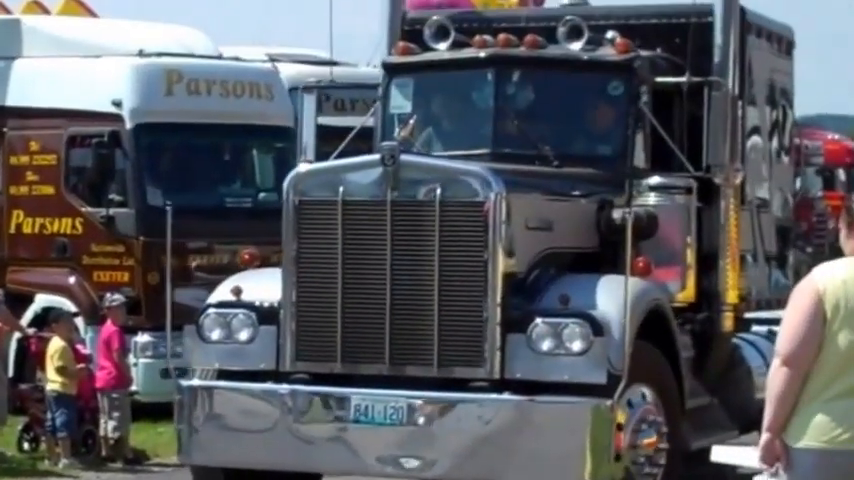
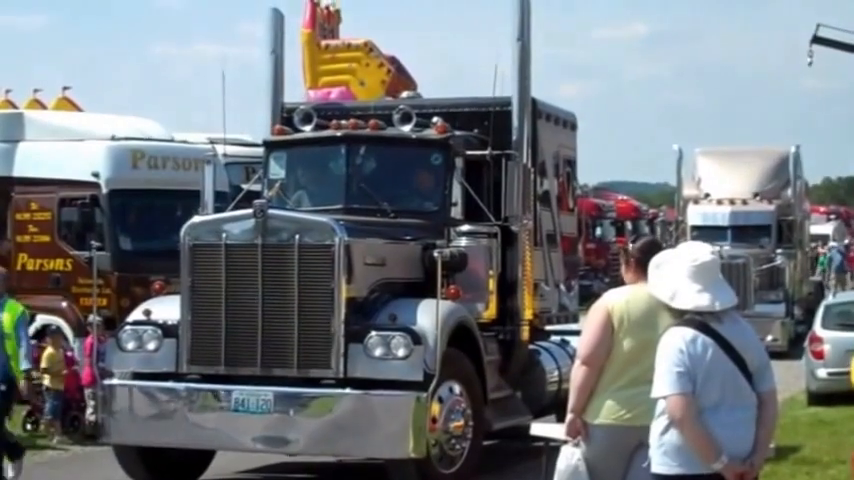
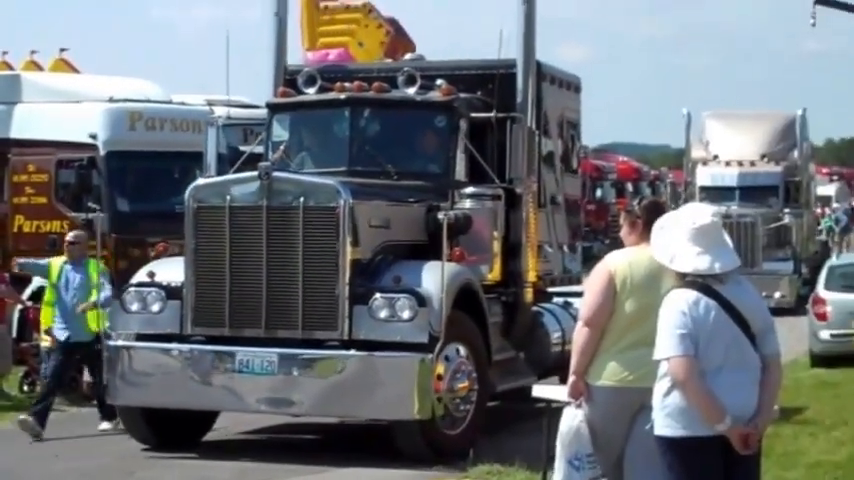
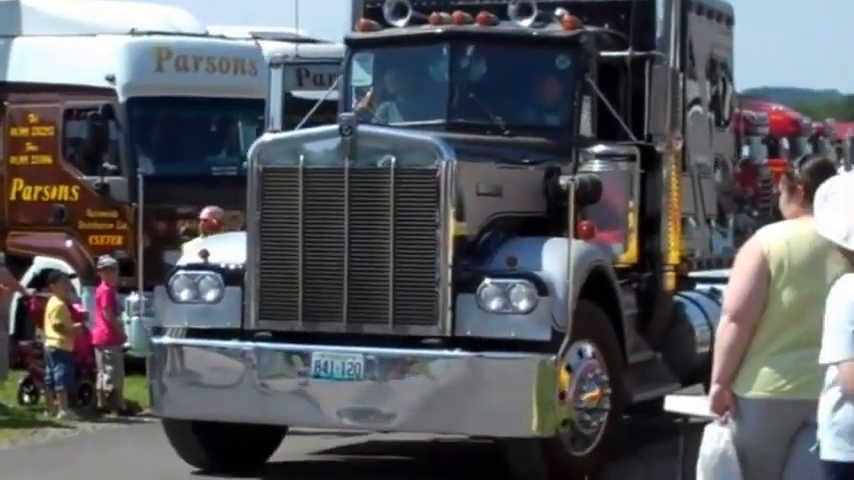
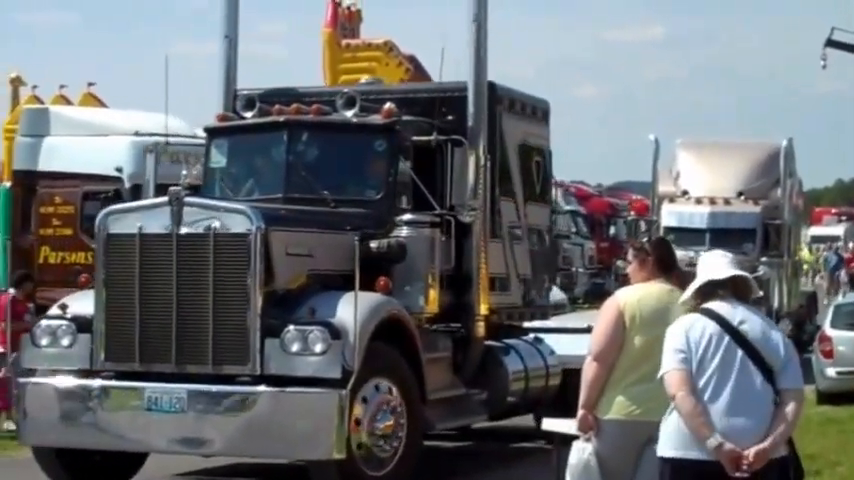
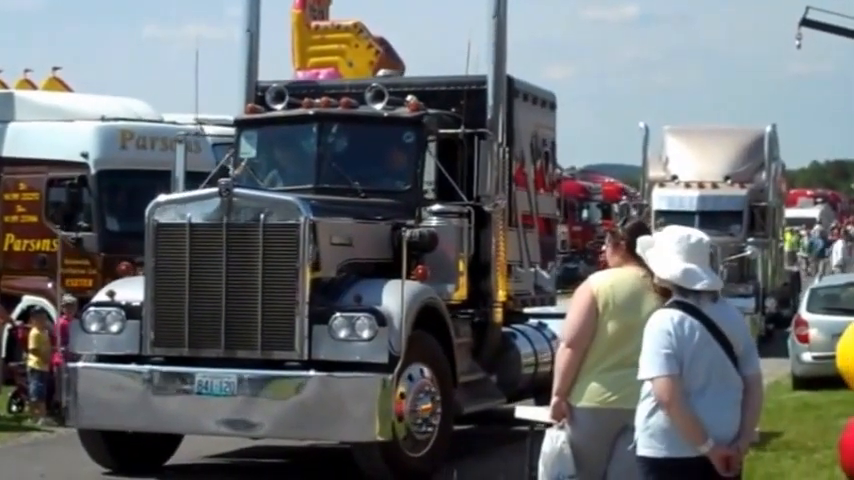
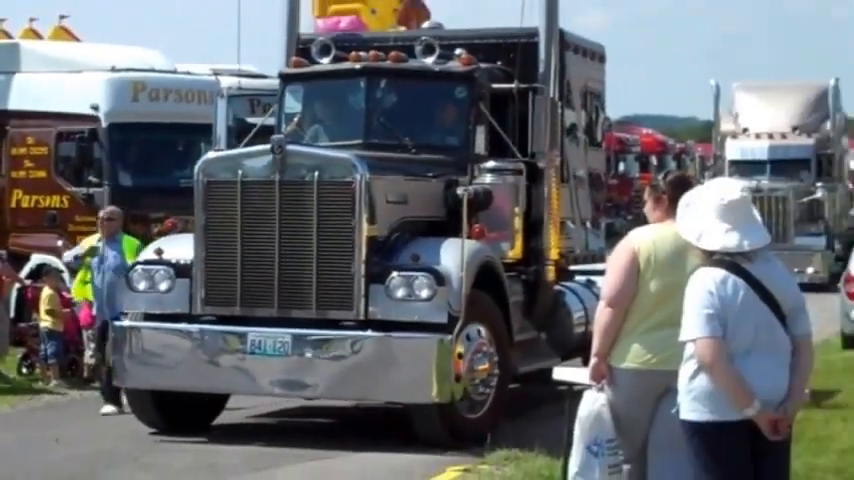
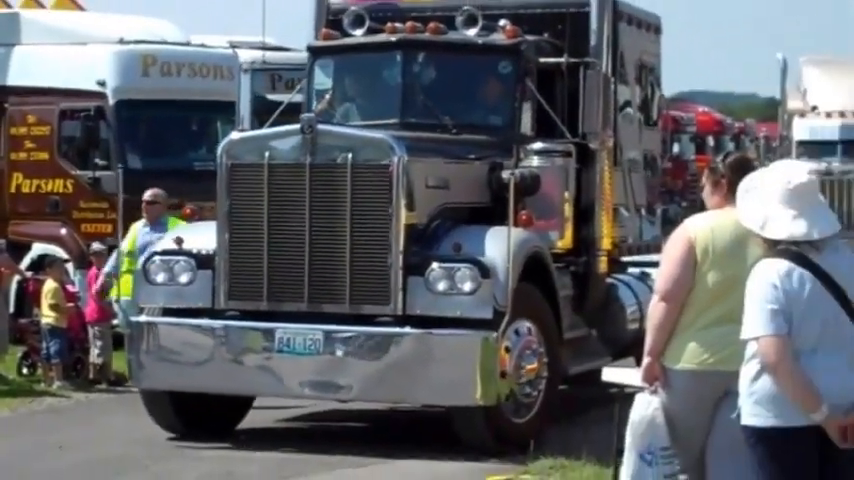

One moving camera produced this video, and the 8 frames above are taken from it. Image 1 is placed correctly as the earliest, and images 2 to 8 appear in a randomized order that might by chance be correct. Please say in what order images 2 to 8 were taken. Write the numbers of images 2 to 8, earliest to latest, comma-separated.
4, 8, 7, 3, 2, 6, 5
